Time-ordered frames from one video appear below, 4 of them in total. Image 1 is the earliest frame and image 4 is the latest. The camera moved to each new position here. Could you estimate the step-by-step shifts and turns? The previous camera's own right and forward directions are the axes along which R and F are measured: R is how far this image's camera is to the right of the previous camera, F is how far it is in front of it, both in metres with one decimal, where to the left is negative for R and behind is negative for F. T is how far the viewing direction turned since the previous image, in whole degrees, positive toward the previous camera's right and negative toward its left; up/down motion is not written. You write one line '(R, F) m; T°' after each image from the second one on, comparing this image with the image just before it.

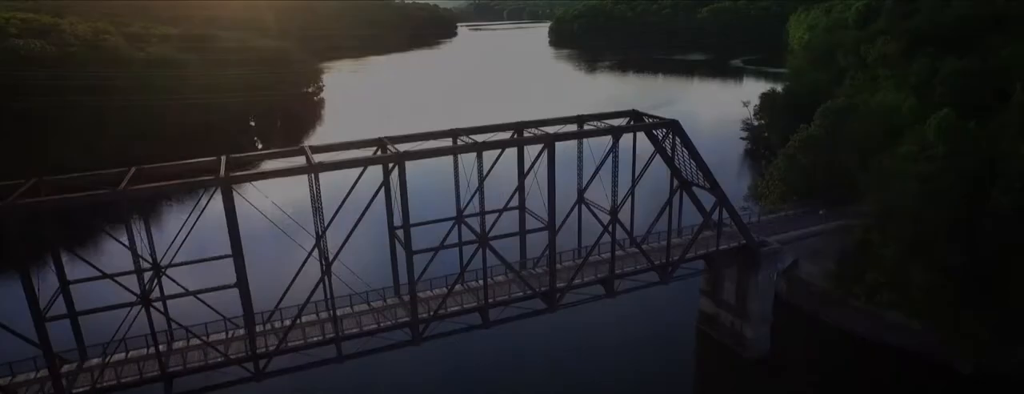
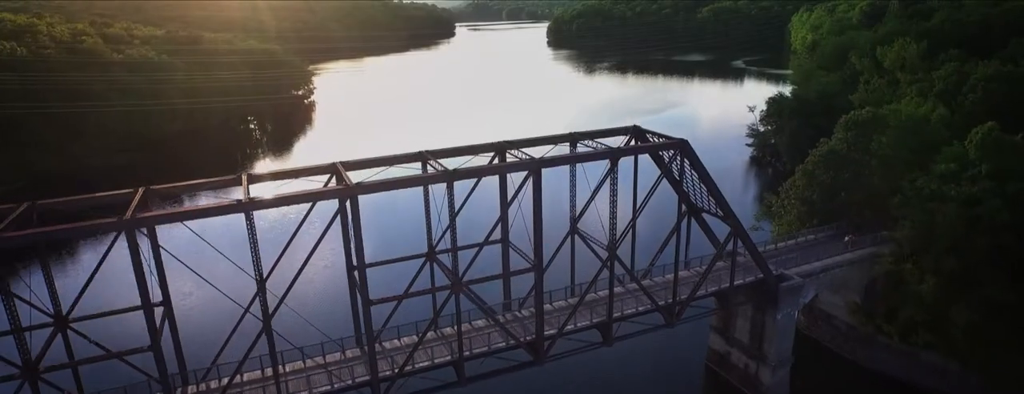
(+0.3, +2.1) m; 0°
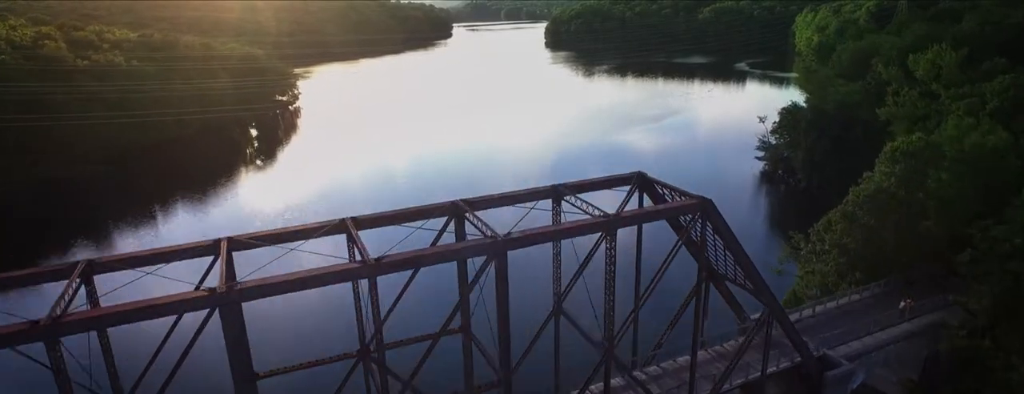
(+0.5, +3.2) m; 0°
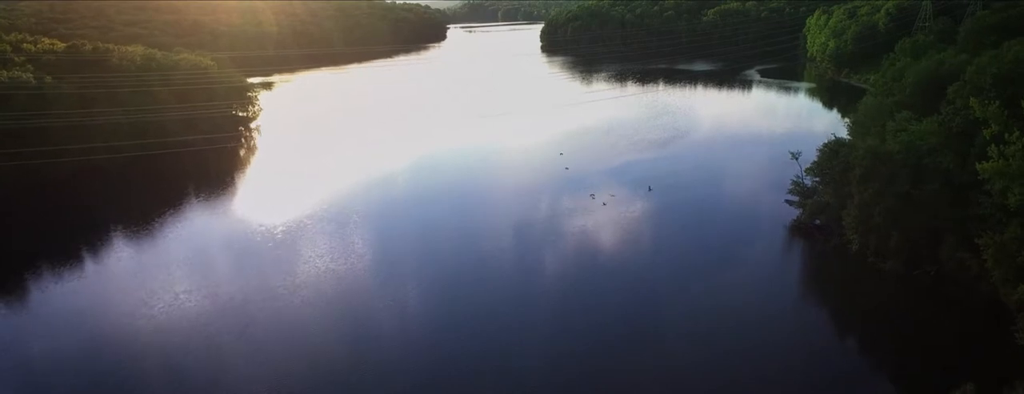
(+1.2, +7.5) m; 0°
